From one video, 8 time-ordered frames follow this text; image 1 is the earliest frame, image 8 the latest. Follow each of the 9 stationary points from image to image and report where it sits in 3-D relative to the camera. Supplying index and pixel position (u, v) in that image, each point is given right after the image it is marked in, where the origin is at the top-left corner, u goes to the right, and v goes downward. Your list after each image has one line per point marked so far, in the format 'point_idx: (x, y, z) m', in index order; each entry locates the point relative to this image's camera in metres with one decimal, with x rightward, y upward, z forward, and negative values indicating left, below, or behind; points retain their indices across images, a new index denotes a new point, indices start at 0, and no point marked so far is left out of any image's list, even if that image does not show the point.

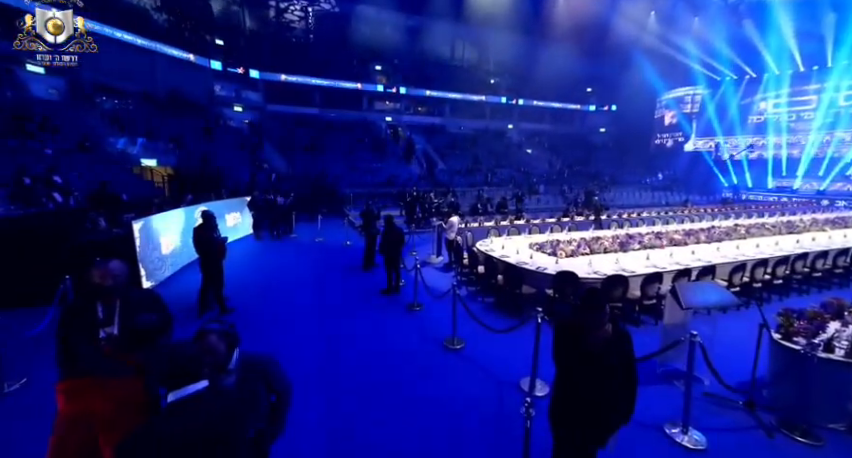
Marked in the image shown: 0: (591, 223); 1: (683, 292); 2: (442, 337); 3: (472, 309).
0: (+5.5, +0.2, +12.2) m
1: (+2.9, -0.7, +4.1) m
2: (+0.2, -1.6, +5.4) m
3: (+0.8, -1.5, +6.6) m
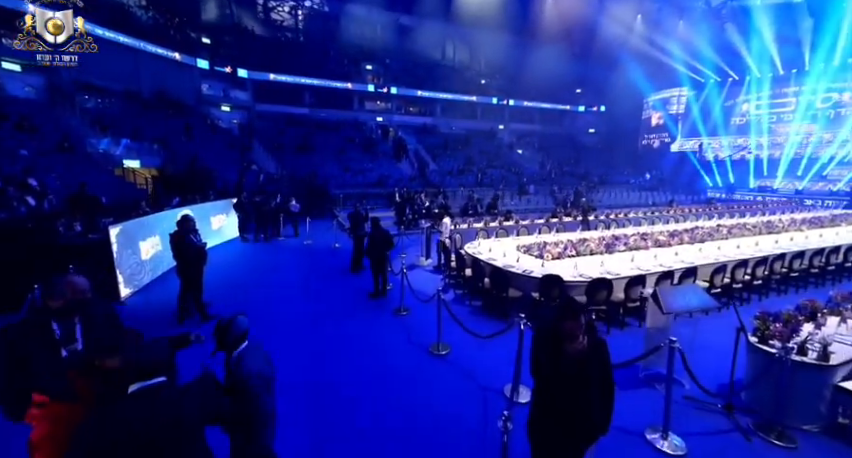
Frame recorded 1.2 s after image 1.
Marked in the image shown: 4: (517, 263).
0: (+5.2, +0.2, +12.3) m
1: (+2.7, -0.8, +4.1) m
2: (0.0, -1.7, +5.4) m
3: (+0.6, -1.5, +6.6) m
4: (+1.7, -0.6, +6.8) m
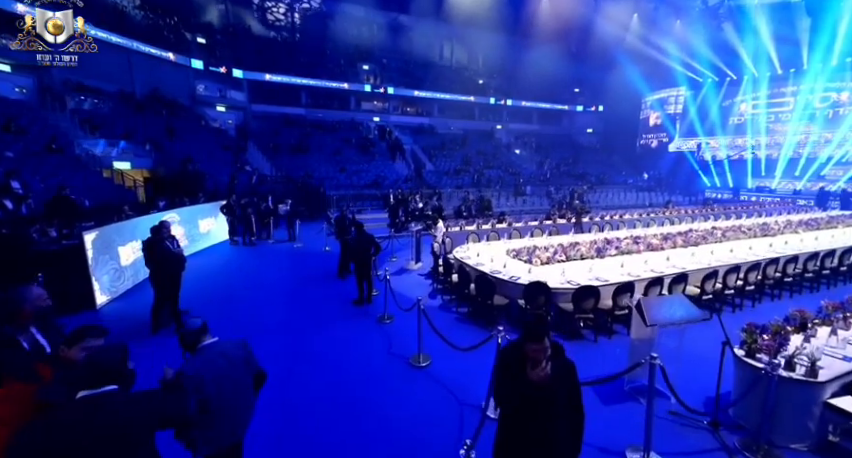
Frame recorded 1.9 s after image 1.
0: (+4.9, +0.1, +12.2) m
1: (+2.4, -0.9, +4.0) m
2: (-0.3, -1.8, +5.3) m
3: (+0.3, -1.6, +6.4) m
4: (+1.4, -0.7, +6.7) m
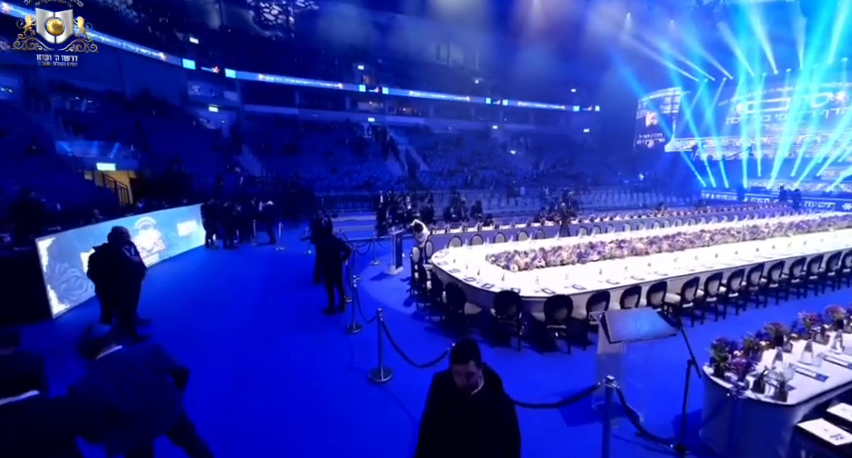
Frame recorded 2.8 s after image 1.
0: (+4.4, 0.0, +12.0) m
1: (+1.9, -0.9, +3.7) m
2: (-0.8, -1.9, +5.0) m
3: (-0.2, -1.7, +6.2) m
4: (+0.9, -0.8, +6.4) m
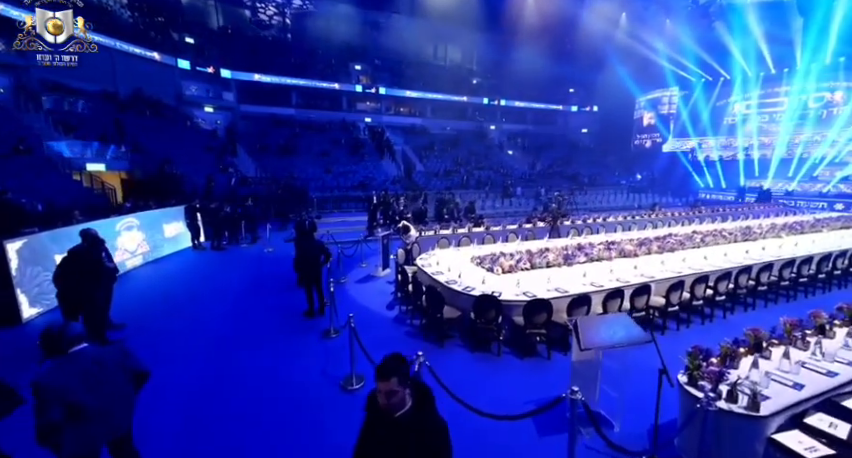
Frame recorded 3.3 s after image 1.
0: (+4.0, 0.0, +11.9) m
1: (+1.6, -1.0, +3.6) m
2: (-1.1, -1.9, +4.9) m
3: (-0.5, -1.8, +6.1) m
4: (+0.6, -0.9, +6.3) m
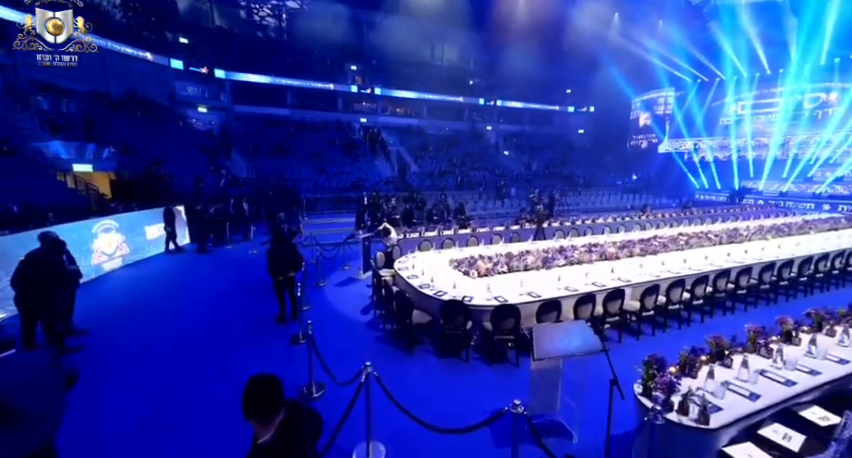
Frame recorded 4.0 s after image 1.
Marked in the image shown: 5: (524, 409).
0: (+3.5, -0.1, +11.8) m
1: (+1.1, -1.0, +3.5) m
2: (-1.6, -2.0, +4.8) m
3: (-1.0, -1.8, +6.0) m
4: (+0.1, -0.9, +6.2) m
5: (+0.7, -1.3, +2.7) m
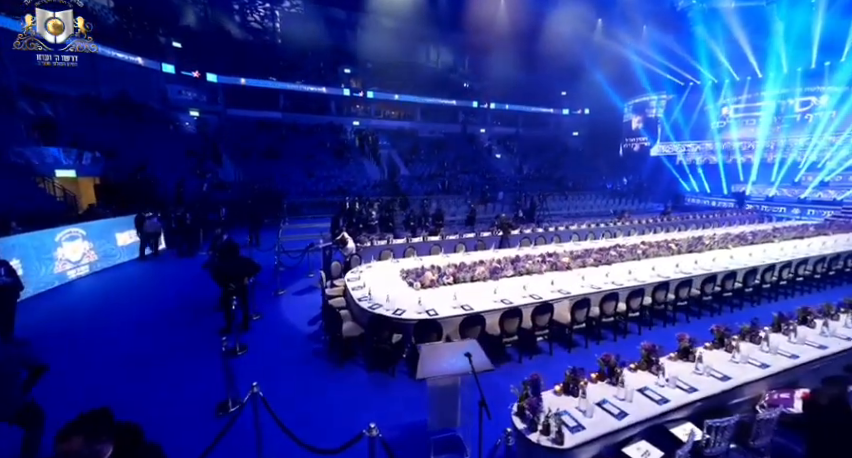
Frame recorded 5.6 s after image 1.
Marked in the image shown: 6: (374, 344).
0: (+2.5, -0.4, +11.9) m
1: (0.0, -1.3, +3.7) m
2: (-2.7, -2.2, +5.0) m
3: (-2.1, -2.1, +6.1) m
4: (-1.0, -1.2, +6.4) m
5: (-0.4, -1.6, +2.8) m
6: (-0.8, -1.7, +5.5) m
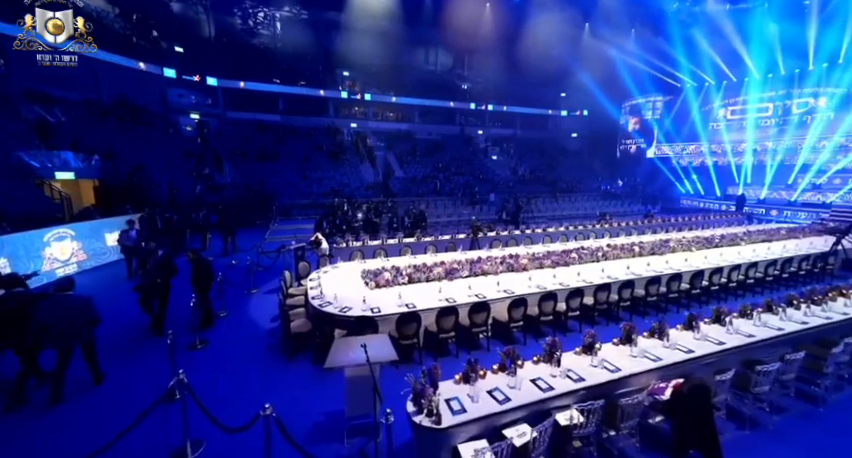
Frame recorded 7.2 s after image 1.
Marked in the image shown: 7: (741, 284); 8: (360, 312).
0: (+1.6, -0.4, +12.3) m
1: (-1.0, -1.3, +4.1) m
2: (-3.7, -2.3, +5.4) m
3: (-3.1, -2.1, +6.6) m
4: (-1.9, -1.2, +6.8) m
5: (-1.4, -1.6, +3.3) m
6: (-1.7, -1.8, +5.9) m
7: (+7.8, -1.4, +8.9) m
8: (-1.1, -1.4, +6.0) m
